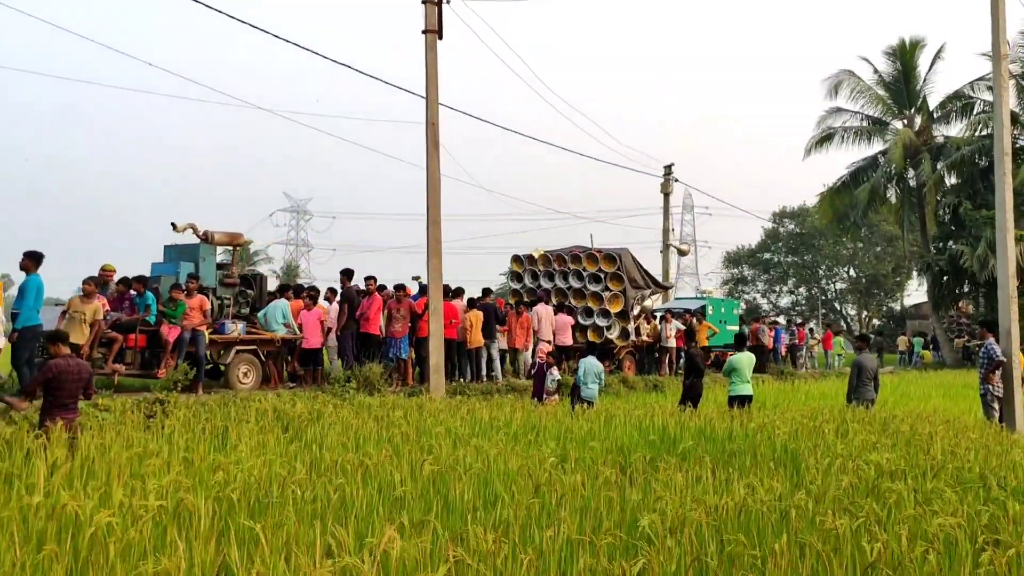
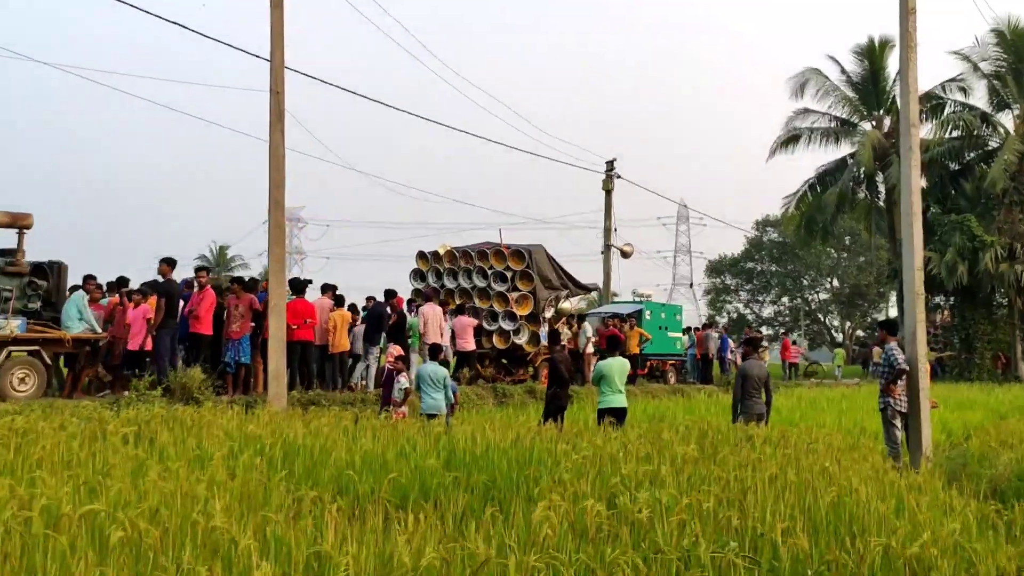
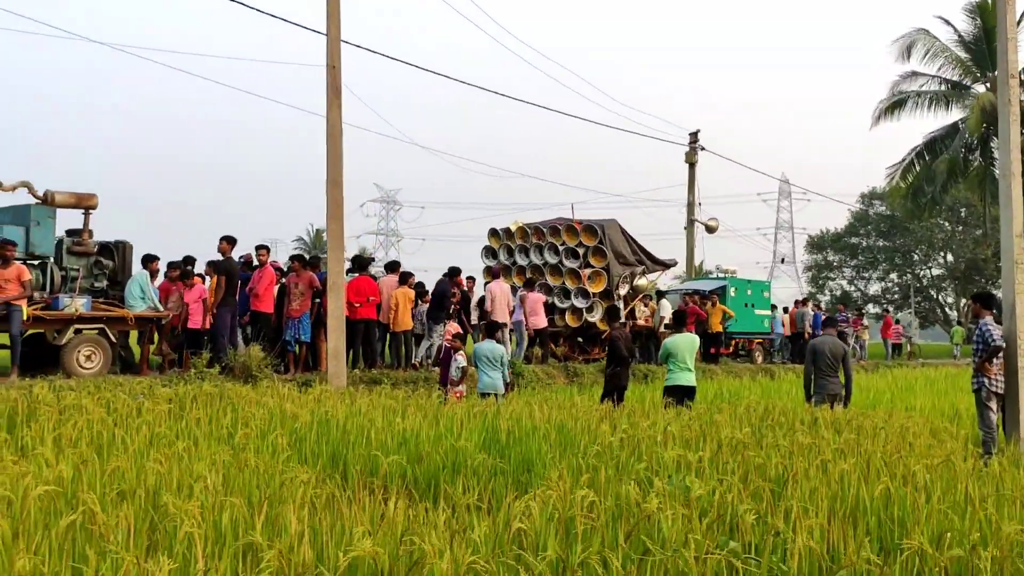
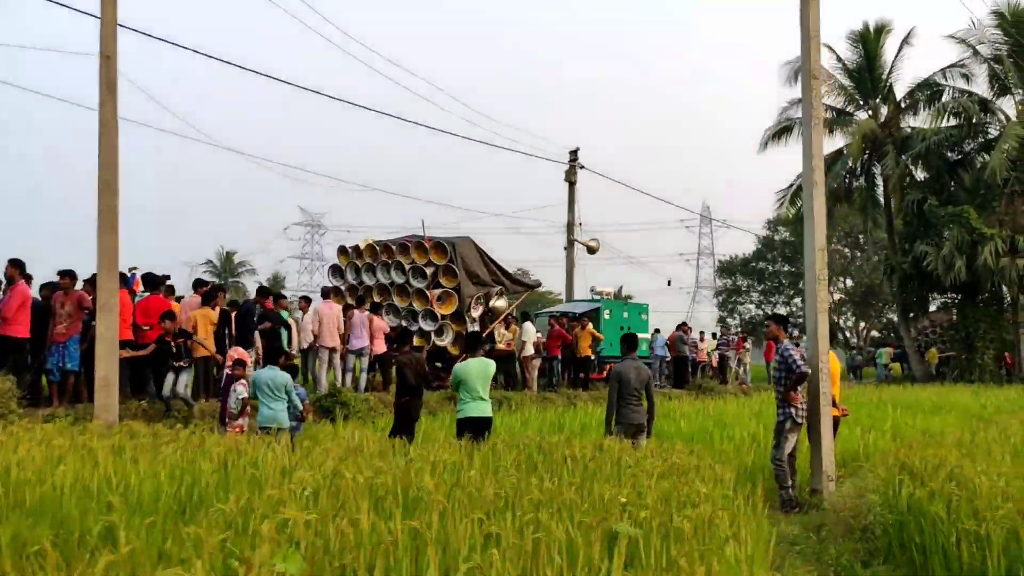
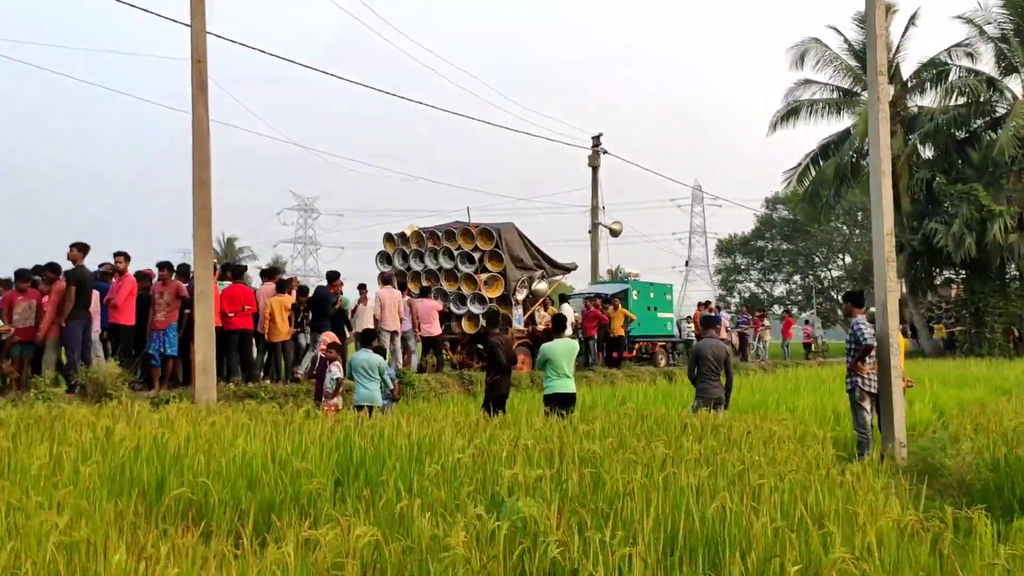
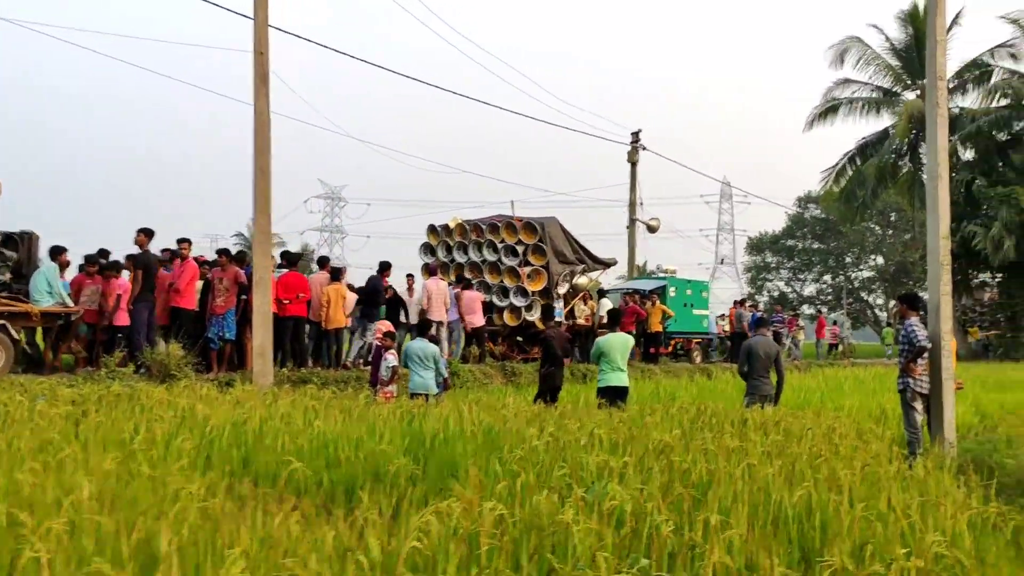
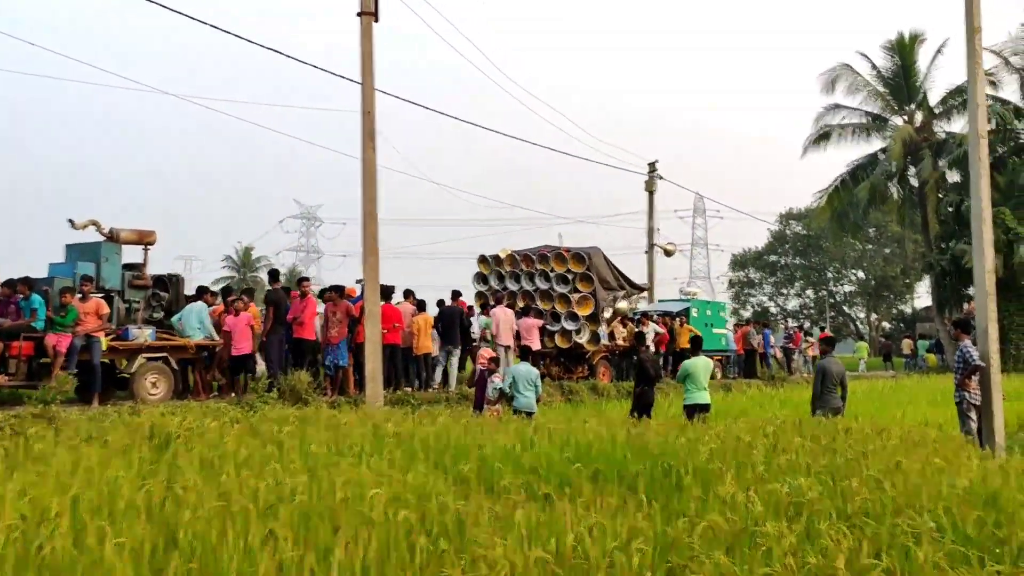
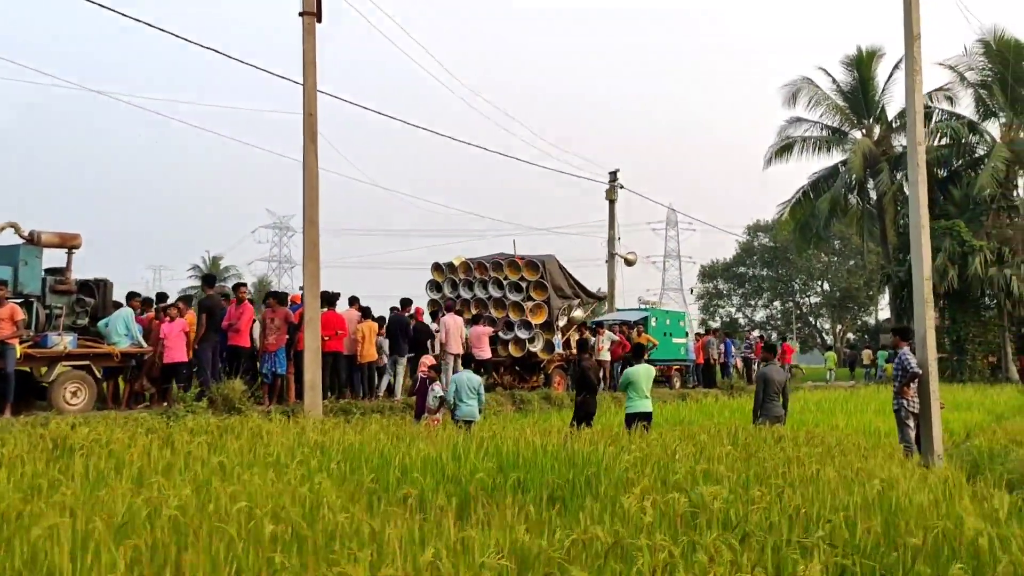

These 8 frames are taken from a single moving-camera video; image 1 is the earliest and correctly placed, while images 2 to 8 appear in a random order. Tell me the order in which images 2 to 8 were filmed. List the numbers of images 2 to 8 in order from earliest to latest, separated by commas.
7, 8, 2, 3, 6, 5, 4
